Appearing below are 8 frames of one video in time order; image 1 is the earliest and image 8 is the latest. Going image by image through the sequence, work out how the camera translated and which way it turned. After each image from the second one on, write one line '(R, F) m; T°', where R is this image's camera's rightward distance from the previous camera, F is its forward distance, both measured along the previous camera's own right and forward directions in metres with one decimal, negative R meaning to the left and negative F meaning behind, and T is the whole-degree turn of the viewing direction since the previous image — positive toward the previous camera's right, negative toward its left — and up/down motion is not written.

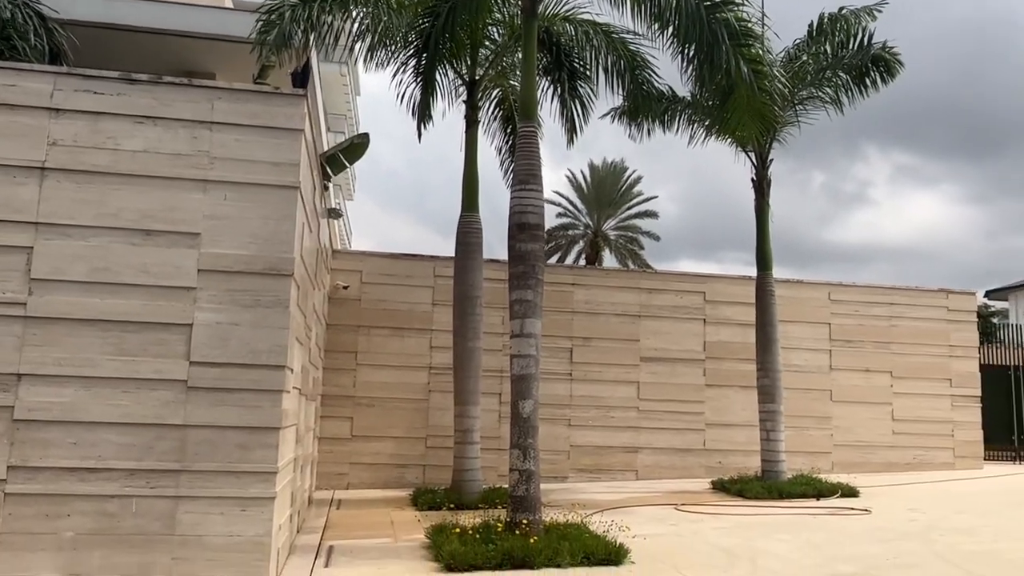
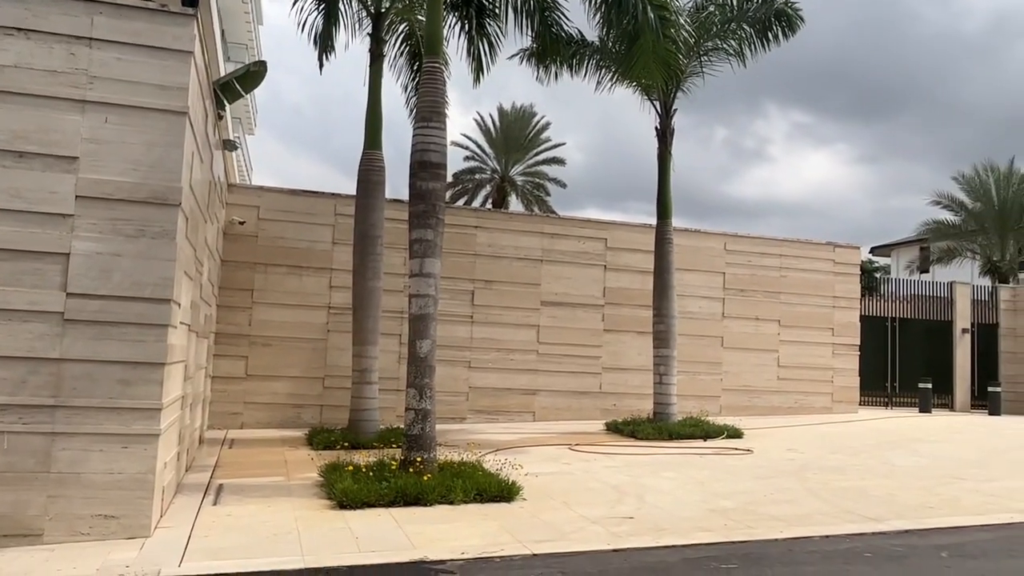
(0.0, 0.0) m; +6°
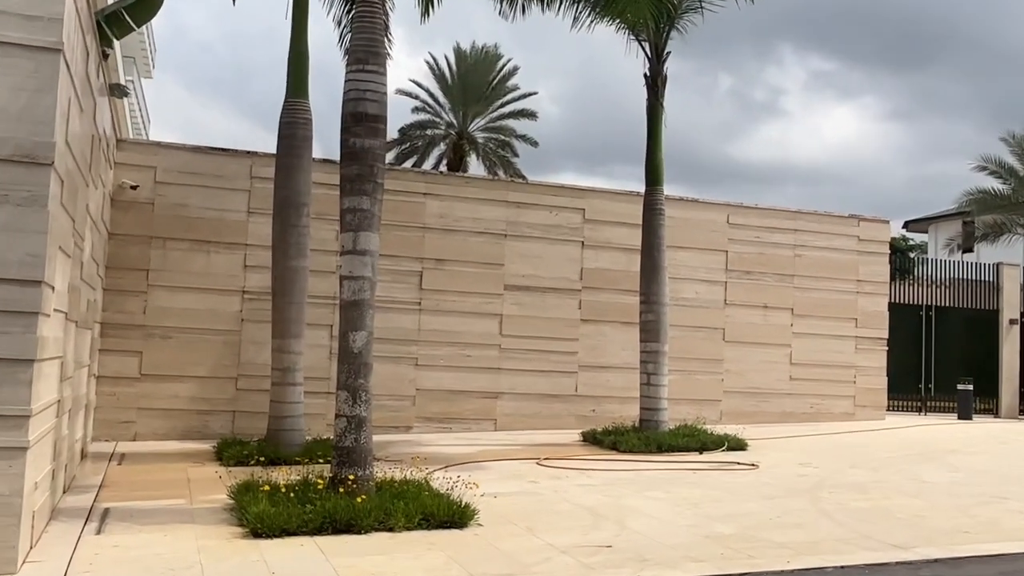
(+0.6, +3.2) m; 0°
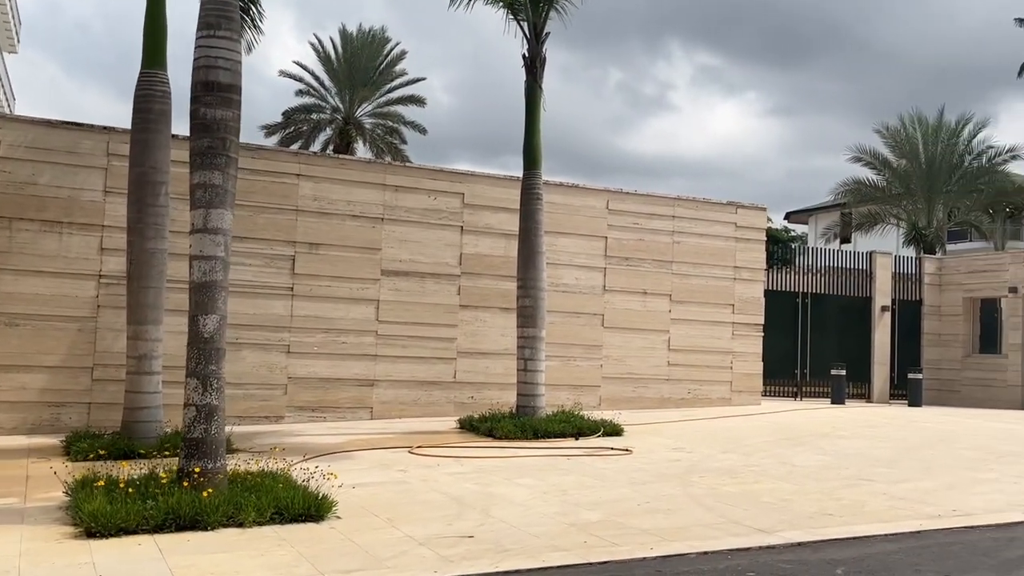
(+0.3, +0.3) m; +6°
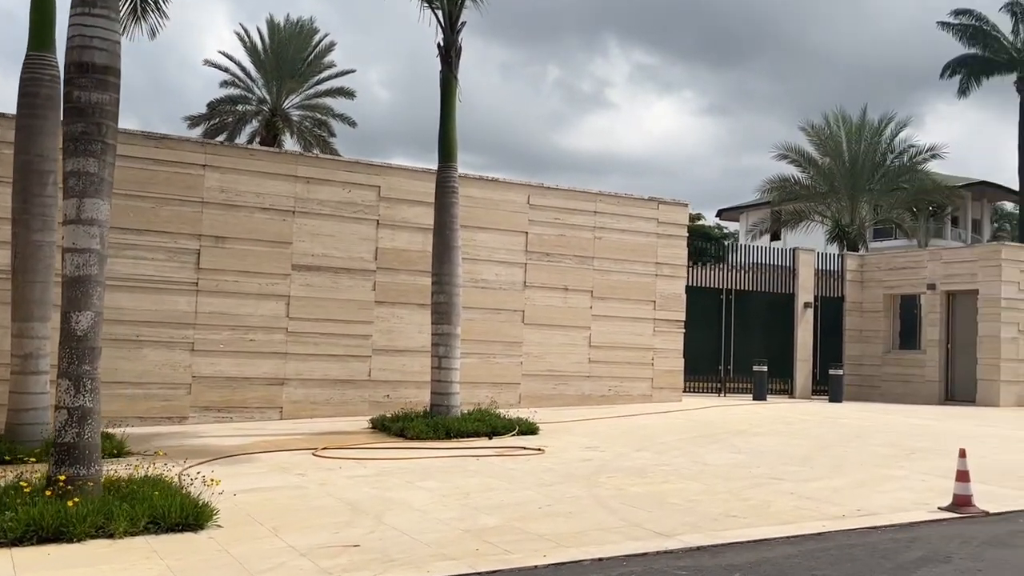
(+0.3, +0.3) m; +4°
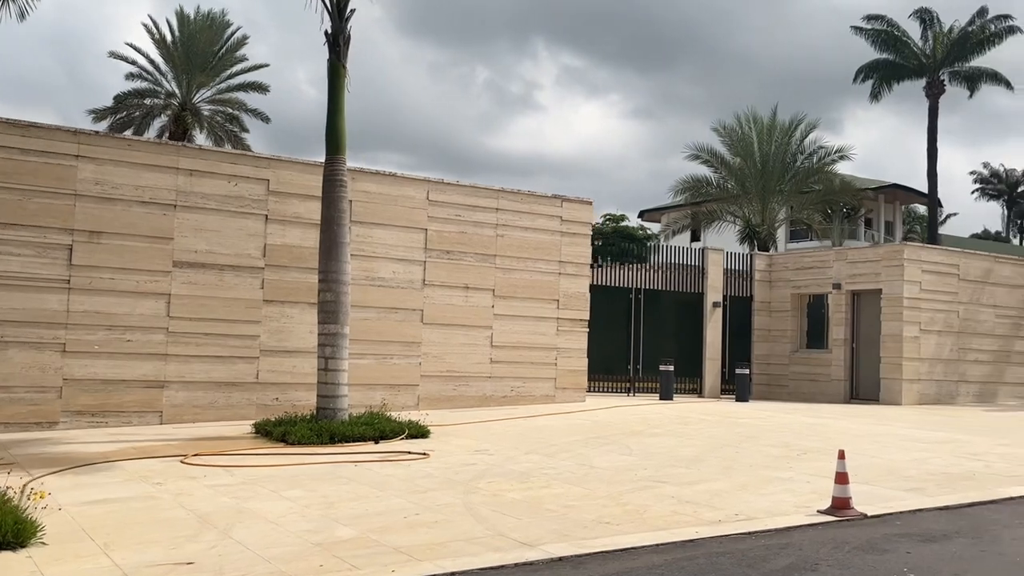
(+0.5, +0.4) m; +4°
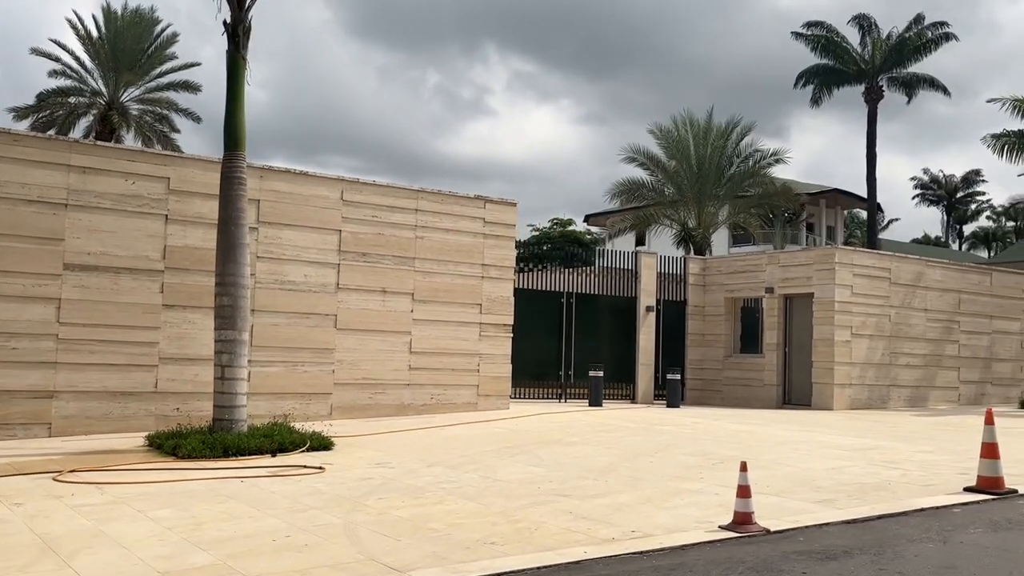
(+0.5, +0.5) m; +3°
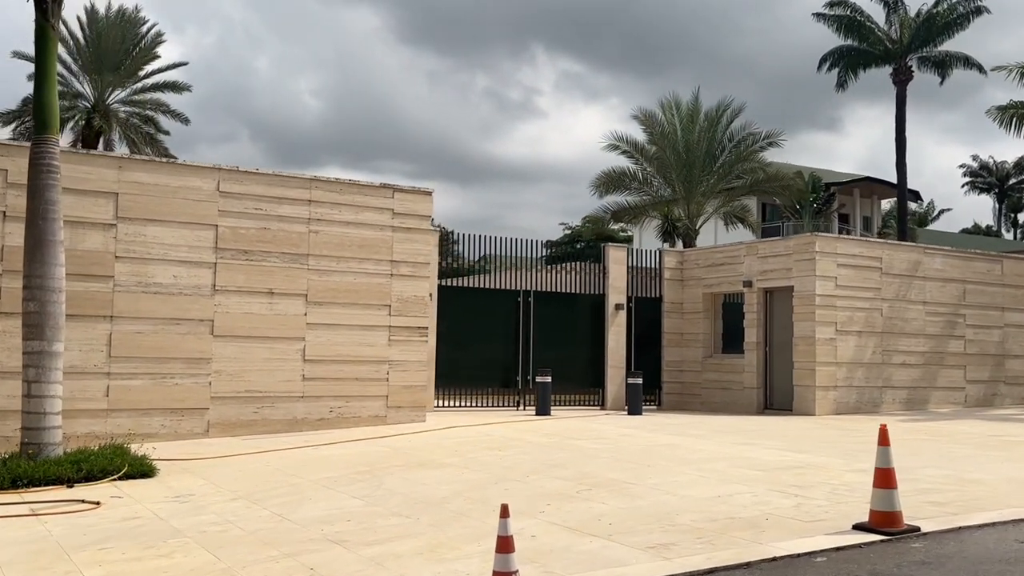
(+2.1, +1.8) m; -3°
